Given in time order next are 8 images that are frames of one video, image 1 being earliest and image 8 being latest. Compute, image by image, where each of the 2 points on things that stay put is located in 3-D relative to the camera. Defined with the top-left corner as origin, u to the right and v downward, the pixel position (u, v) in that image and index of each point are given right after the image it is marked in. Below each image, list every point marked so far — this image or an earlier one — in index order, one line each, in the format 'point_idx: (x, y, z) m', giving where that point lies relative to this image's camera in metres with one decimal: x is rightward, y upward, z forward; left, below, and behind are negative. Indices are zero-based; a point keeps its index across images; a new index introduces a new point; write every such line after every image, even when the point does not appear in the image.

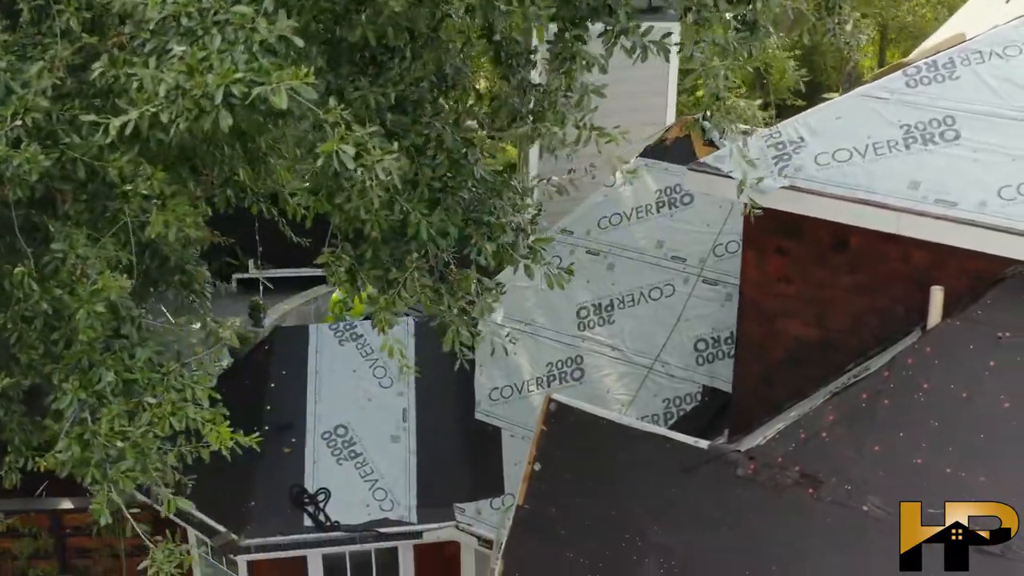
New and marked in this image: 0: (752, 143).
0: (+0.9, +0.6, +5.8) m
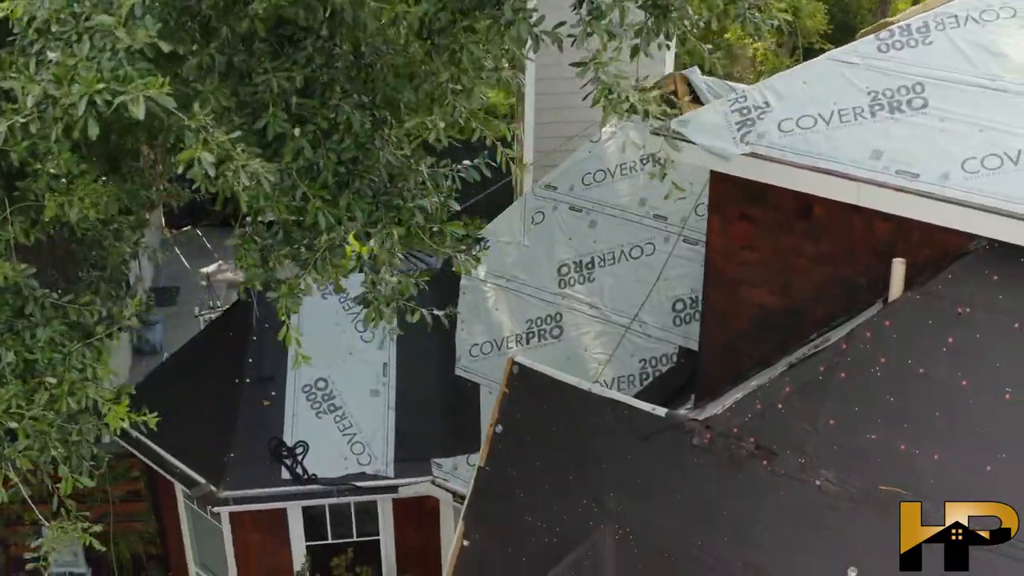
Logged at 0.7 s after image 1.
0: (+0.9, +0.8, +5.8) m
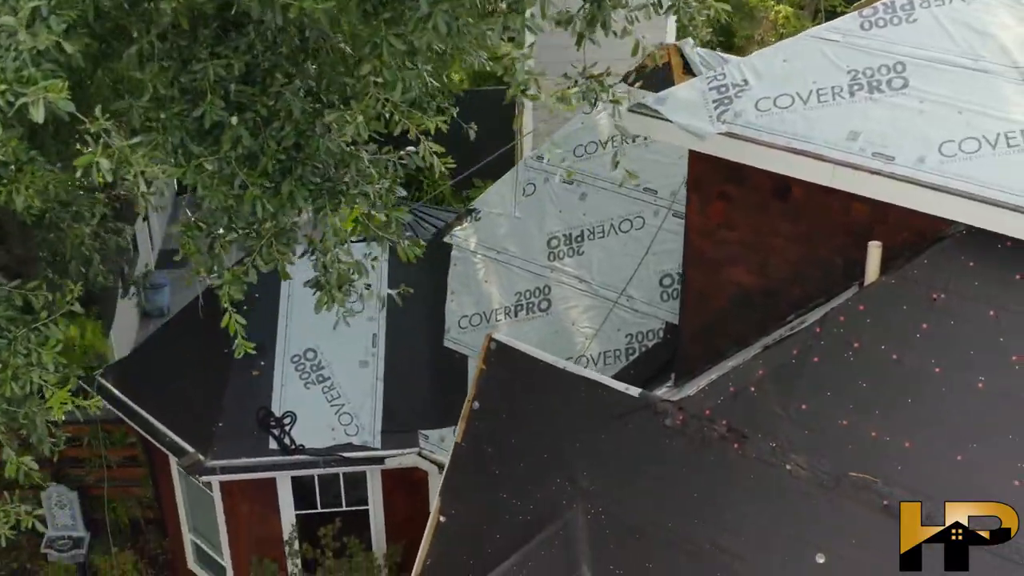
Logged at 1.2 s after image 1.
0: (+0.8, +0.9, +5.7) m
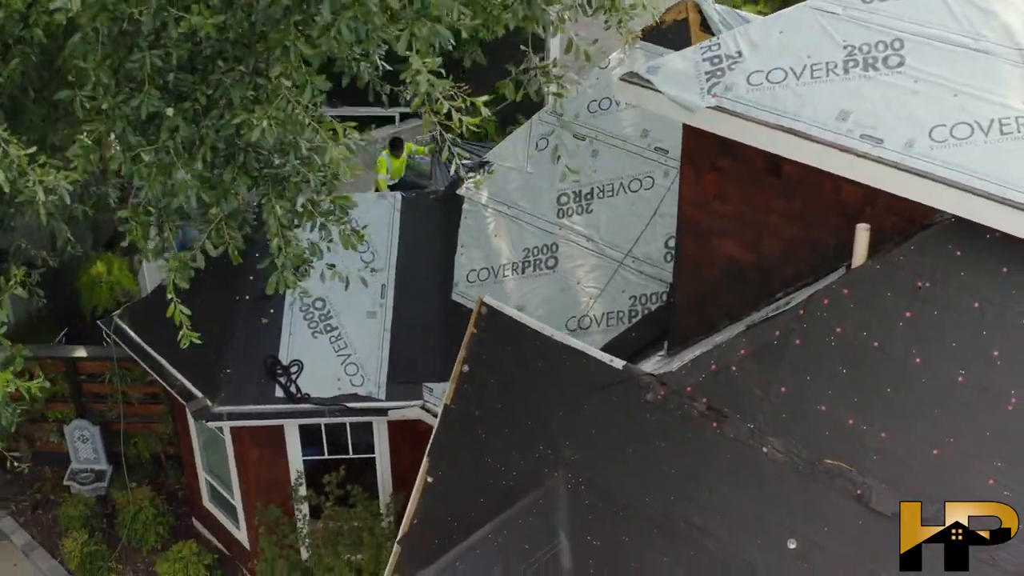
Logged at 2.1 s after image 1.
0: (+0.7, +1.0, +5.6) m
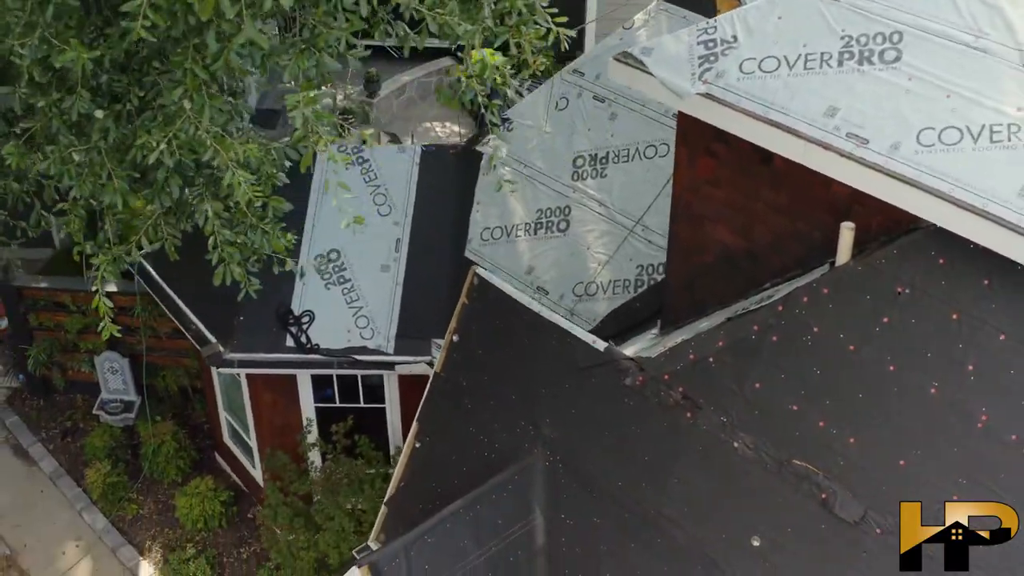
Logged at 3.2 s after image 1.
0: (+0.7, +1.0, +5.5) m
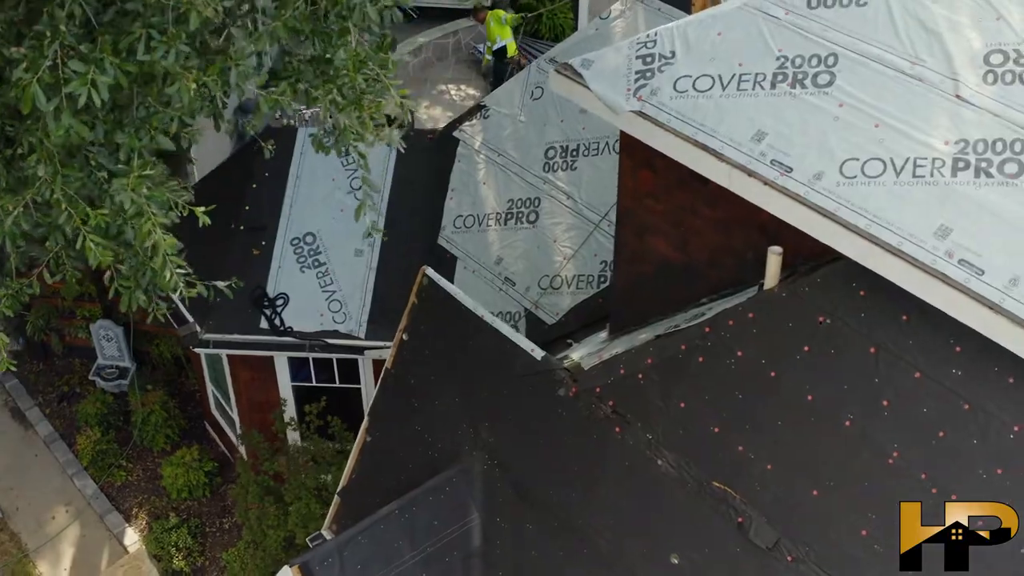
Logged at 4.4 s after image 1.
0: (+0.4, +0.9, +5.4) m
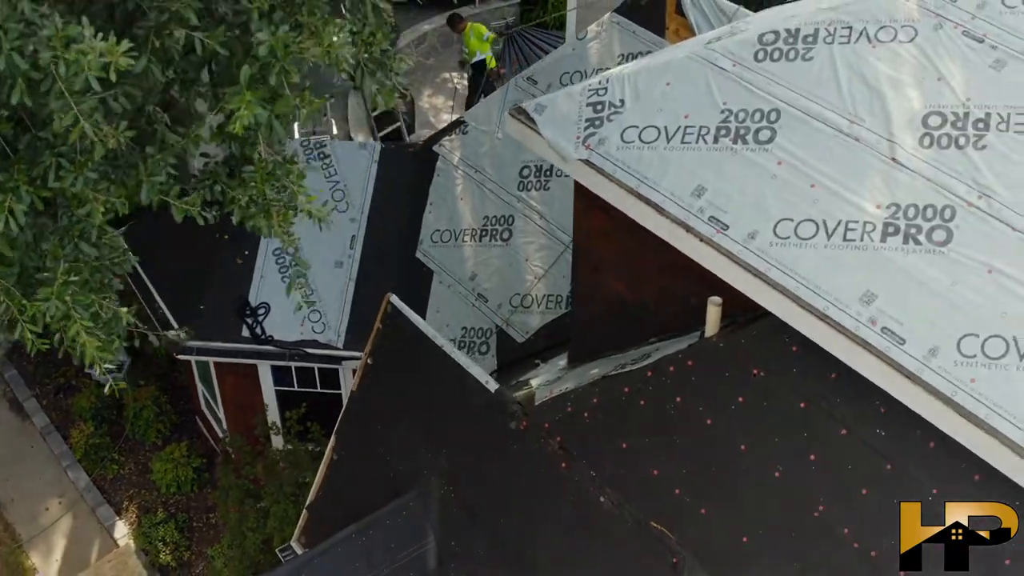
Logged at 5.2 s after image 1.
0: (+0.3, +0.8, +5.5) m
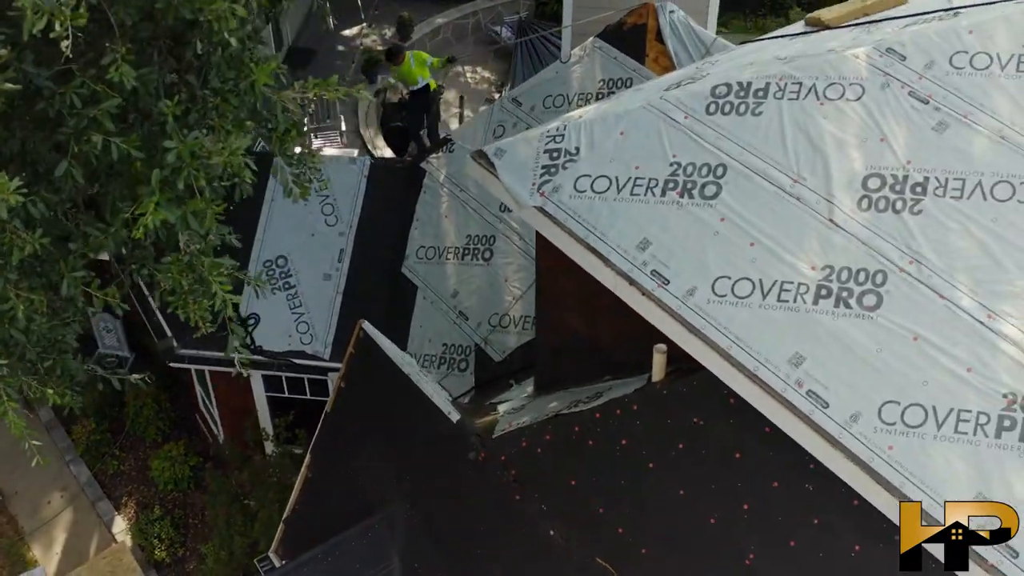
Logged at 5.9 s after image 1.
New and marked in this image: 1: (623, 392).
0: (+0.1, +0.6, +5.6) m
1: (+0.5, -0.4, +5.6) m
